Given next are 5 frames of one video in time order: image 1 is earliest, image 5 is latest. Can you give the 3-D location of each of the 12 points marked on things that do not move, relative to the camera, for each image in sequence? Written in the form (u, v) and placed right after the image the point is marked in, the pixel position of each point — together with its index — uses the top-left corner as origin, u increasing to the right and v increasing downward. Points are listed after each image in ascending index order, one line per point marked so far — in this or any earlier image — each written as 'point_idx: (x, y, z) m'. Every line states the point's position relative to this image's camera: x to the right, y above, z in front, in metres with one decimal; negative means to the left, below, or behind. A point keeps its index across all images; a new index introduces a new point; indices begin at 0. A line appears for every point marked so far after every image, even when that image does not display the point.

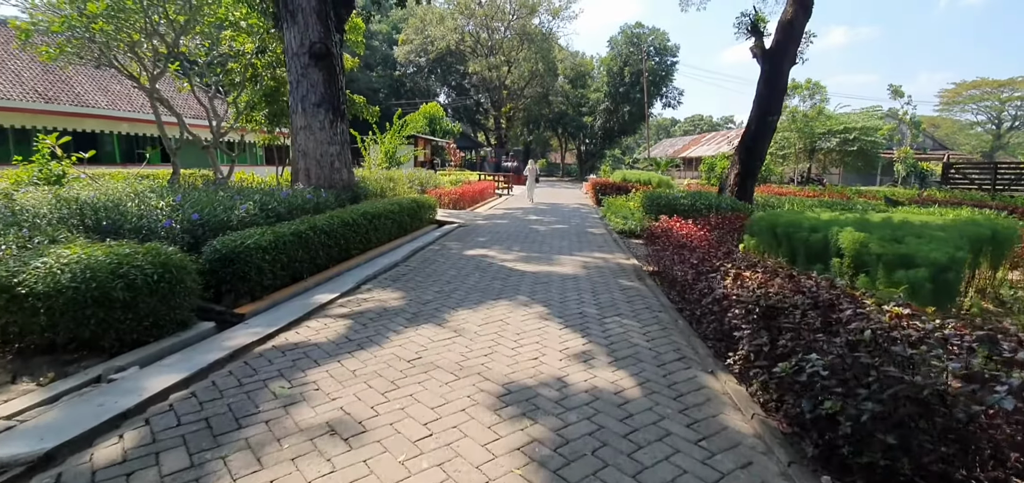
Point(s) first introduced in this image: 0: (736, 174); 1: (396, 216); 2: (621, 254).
0: (+5.0, +1.5, +11.3) m
1: (-1.9, +0.4, +8.2) m
2: (+1.5, -0.2, +7.2) m
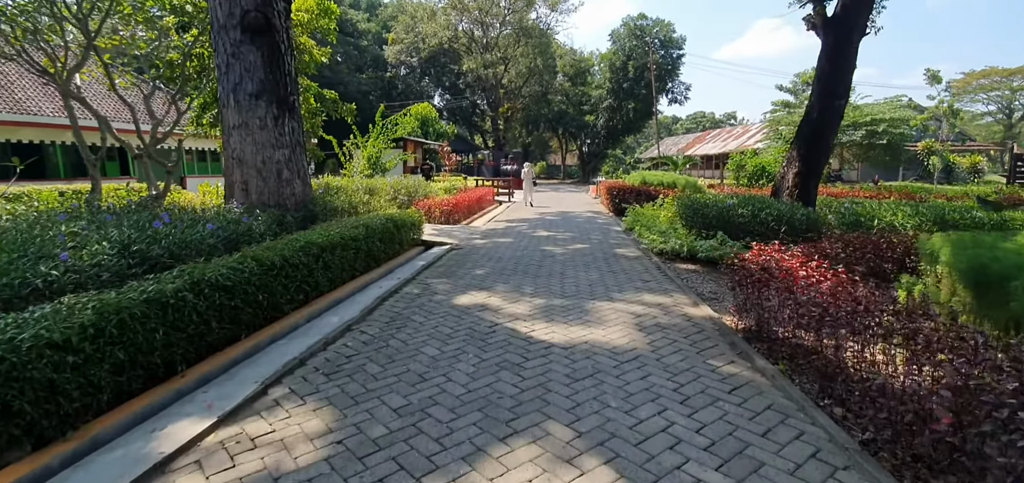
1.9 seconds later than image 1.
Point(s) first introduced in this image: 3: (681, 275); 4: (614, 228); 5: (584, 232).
0: (+5.1, +1.2, +9.1) m
1: (-1.8, 0.0, +6.0) m
2: (+1.7, -0.6, +4.9) m
3: (+2.0, -0.4, +6.1) m
4: (+2.0, +0.2, +10.0) m
5: (+1.3, +0.2, +9.5) m
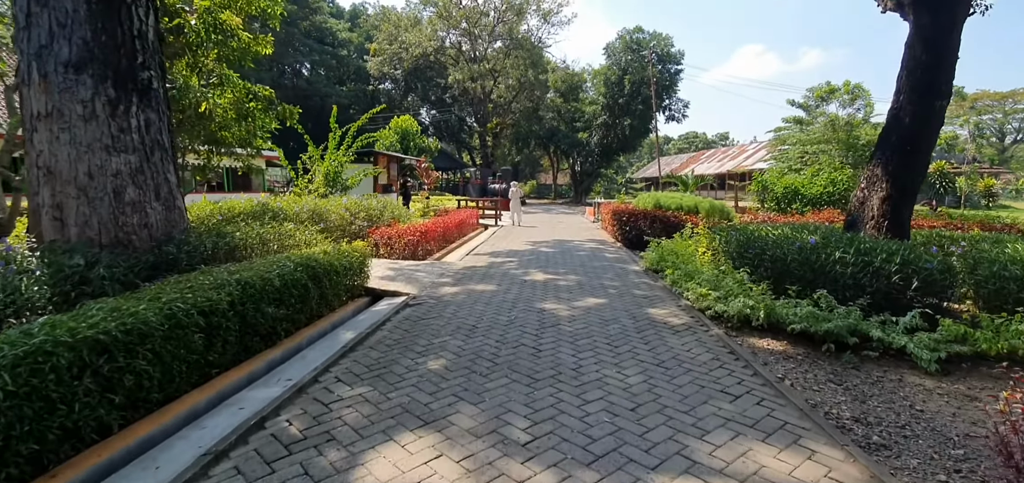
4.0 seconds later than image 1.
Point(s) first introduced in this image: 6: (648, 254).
0: (+4.9, +0.6, +6.7) m
1: (-1.9, -0.5, +3.4) m
2: (+1.5, -1.0, +2.4) m
3: (+1.9, -0.9, +3.6) m
4: (+1.8, -0.4, +7.5) m
5: (+1.1, -0.5, +7.0) m
6: (+2.1, -0.2, +7.7) m
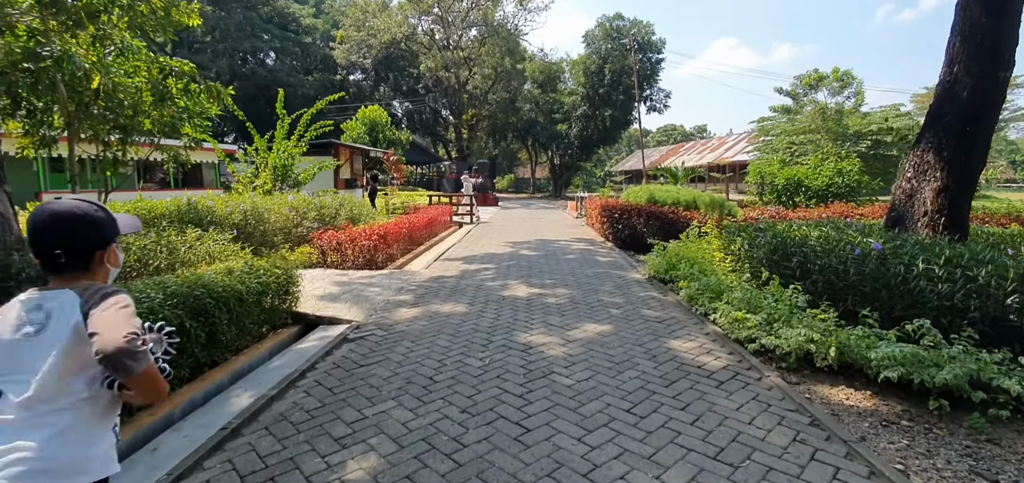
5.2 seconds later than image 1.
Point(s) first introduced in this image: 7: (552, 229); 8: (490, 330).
0: (+4.6, +0.6, +5.6) m
1: (-2.0, -0.6, +2.0) m
2: (+1.4, -1.1, +1.1) m
3: (+1.8, -1.0, +2.3) m
4: (+1.5, -0.4, +6.2) m
5: (+0.8, -0.5, +5.7) m
6: (+1.8, -0.2, +6.4) m
7: (+1.0, +0.3, +13.1) m
8: (-0.2, -0.7, +4.3) m
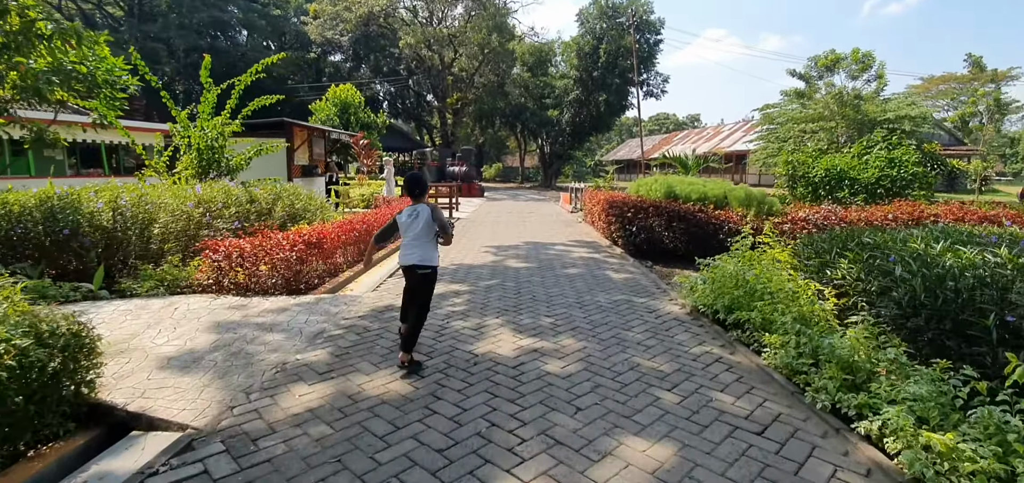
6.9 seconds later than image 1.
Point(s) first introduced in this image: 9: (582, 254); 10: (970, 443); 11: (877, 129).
0: (+4.5, +0.4, +3.6) m
1: (-2.1, -0.9, -0.1) m
2: (+1.4, -1.4, -0.9) m
3: (+1.7, -1.3, +0.3) m
4: (+1.3, -0.6, +4.2) m
5: (+0.7, -0.7, +3.7) m
6: (+1.6, -0.4, +4.4) m
7: (+0.7, +0.3, +11.0) m
8: (-0.3, -0.9, +2.3) m
9: (+1.0, -0.2, +7.4) m
10: (+1.8, -0.8, +1.9) m
11: (+13.0, +4.0, +18.0) m
